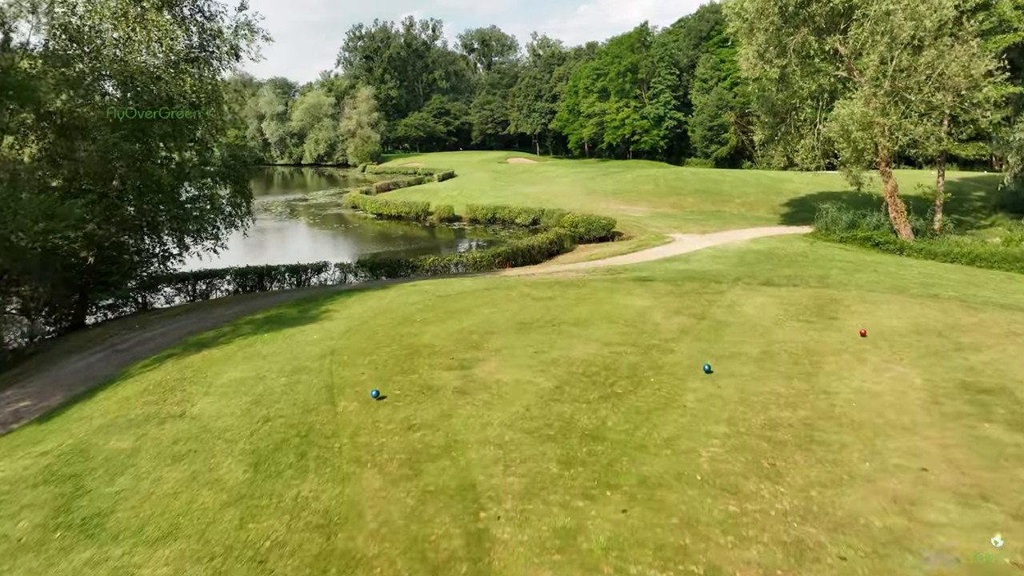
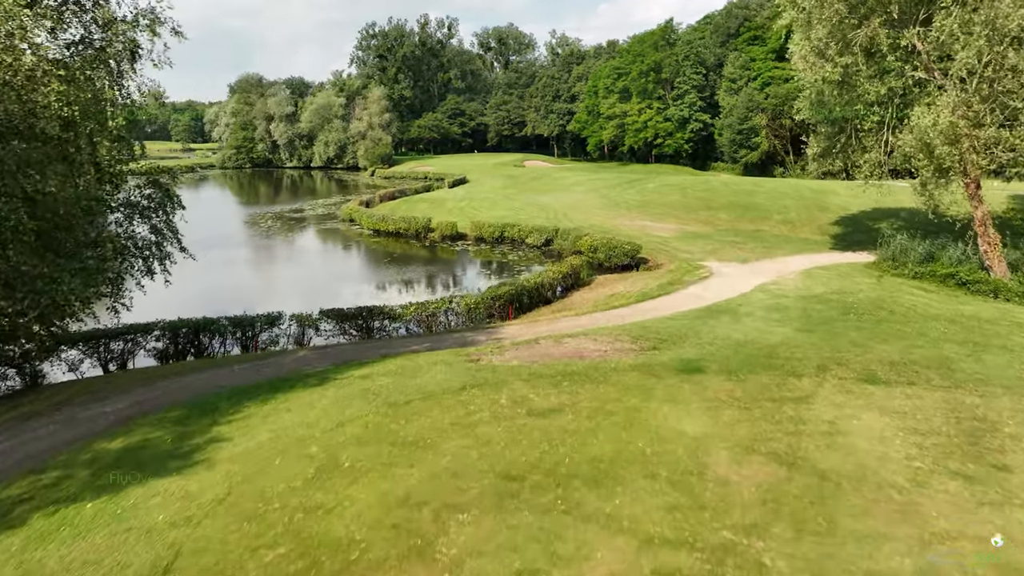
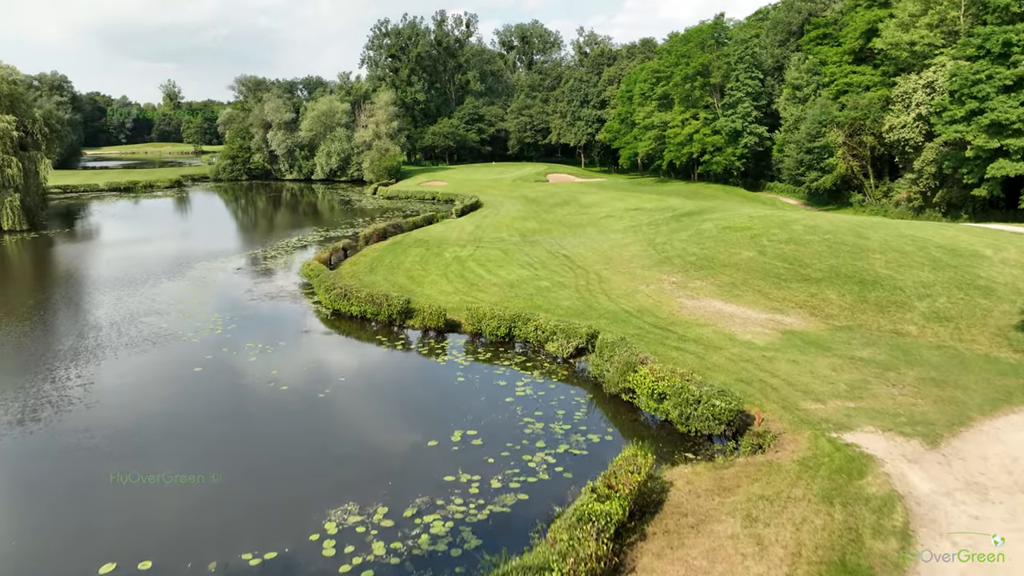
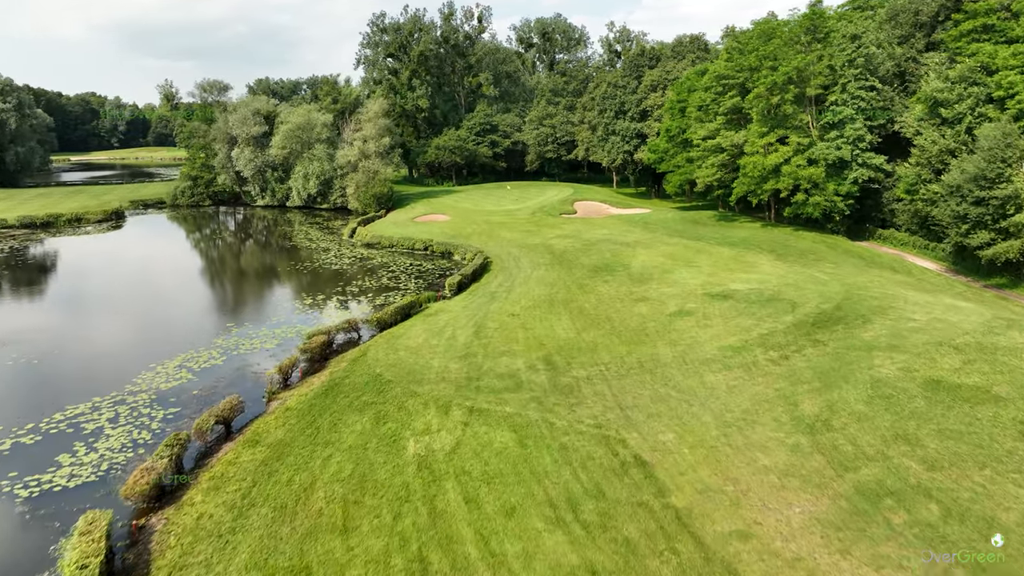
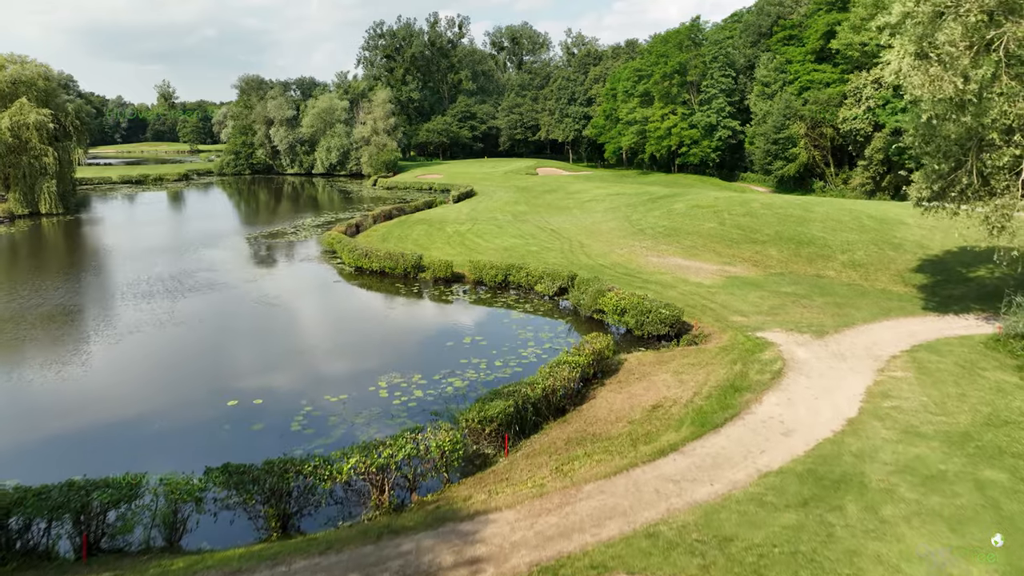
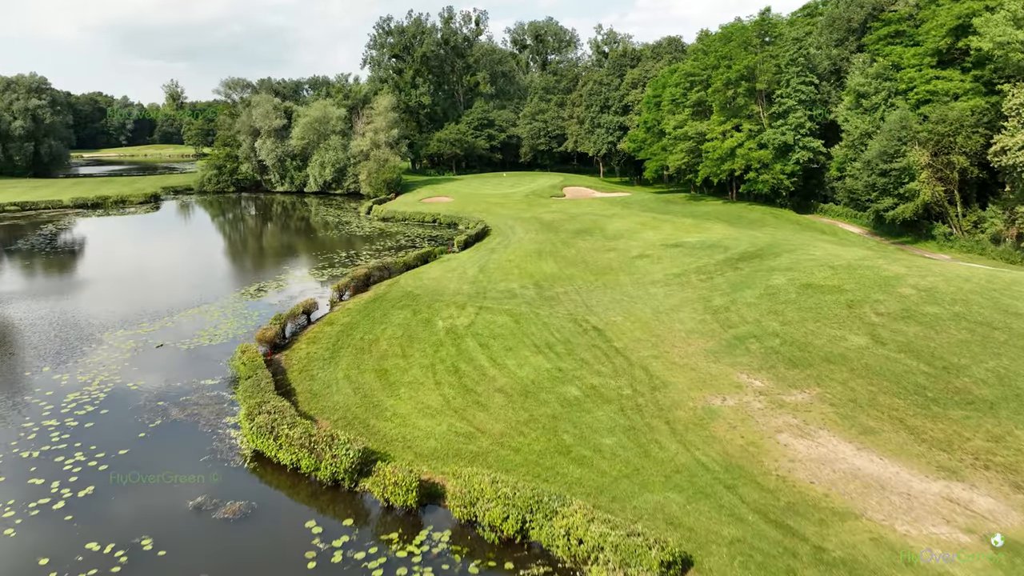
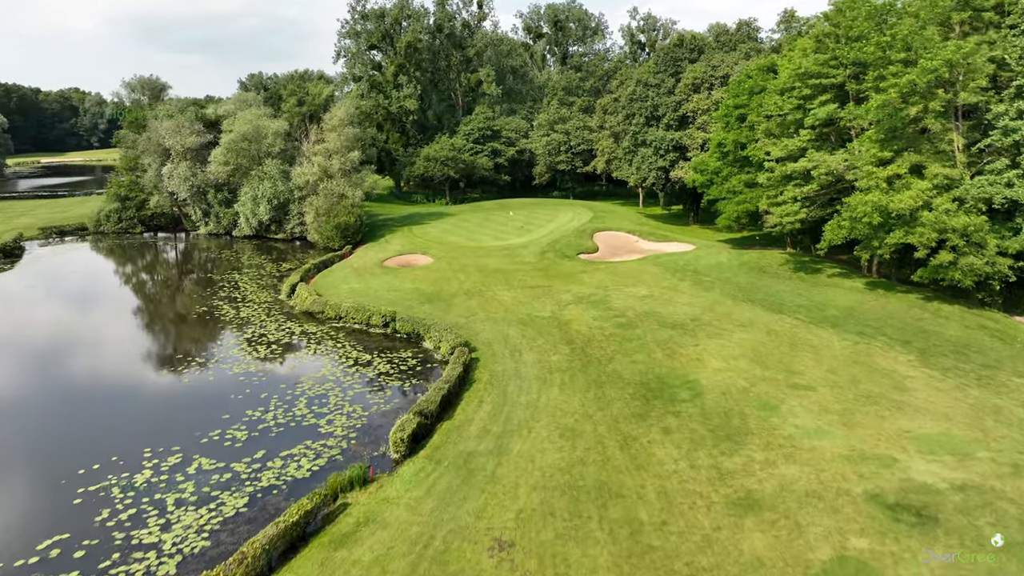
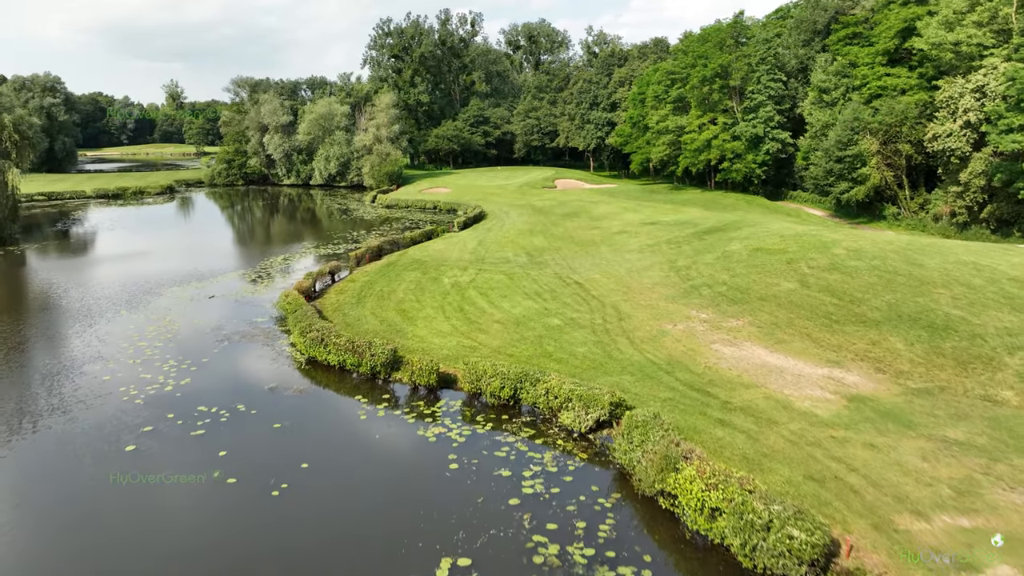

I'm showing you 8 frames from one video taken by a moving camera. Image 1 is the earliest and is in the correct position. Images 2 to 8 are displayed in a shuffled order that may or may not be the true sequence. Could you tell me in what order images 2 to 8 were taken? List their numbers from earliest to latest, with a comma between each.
2, 5, 3, 8, 6, 4, 7
